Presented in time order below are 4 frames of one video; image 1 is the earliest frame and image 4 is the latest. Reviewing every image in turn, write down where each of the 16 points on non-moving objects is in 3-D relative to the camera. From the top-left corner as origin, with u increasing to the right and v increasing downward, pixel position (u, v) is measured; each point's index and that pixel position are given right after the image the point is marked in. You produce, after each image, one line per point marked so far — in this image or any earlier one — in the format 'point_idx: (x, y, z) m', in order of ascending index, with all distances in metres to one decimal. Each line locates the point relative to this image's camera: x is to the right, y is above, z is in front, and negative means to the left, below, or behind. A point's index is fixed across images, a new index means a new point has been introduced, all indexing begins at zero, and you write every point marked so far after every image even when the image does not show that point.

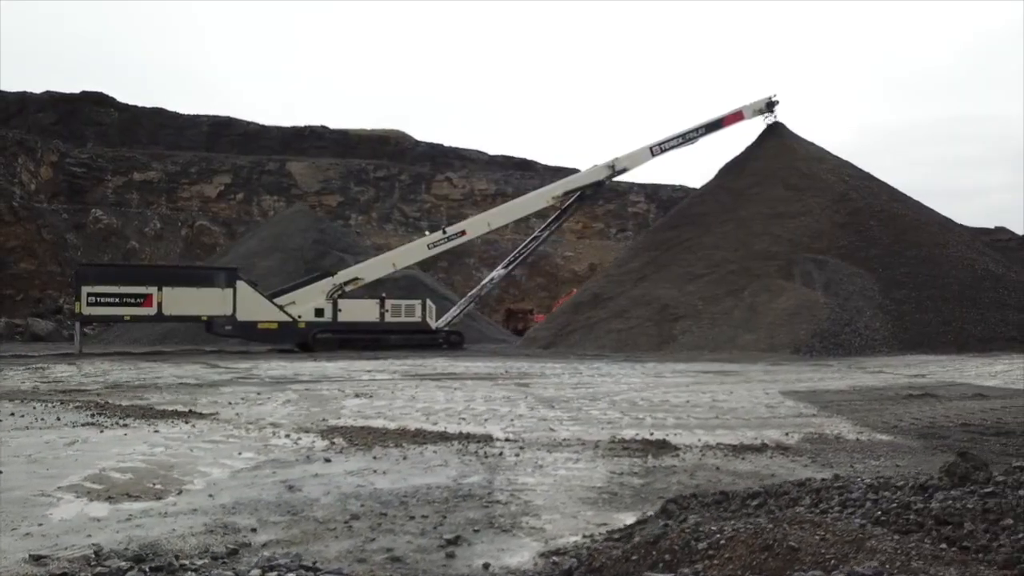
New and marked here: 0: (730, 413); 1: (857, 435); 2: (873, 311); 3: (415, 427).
0: (+1.6, -0.9, +6.3) m
1: (+2.2, -0.9, +5.4) m
2: (+8.2, -0.5, +19.5) m
3: (-0.6, -0.8, +5.0) m
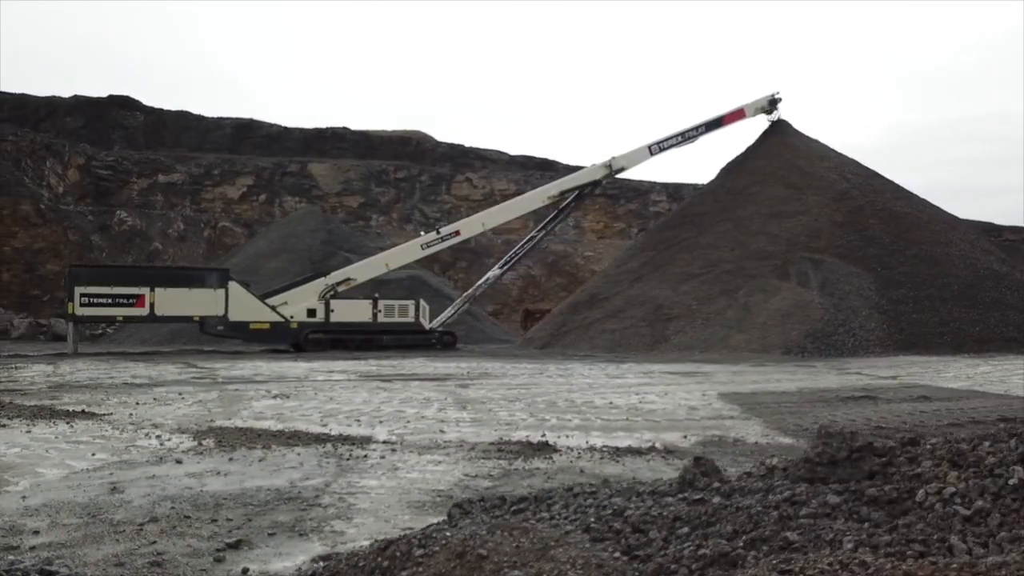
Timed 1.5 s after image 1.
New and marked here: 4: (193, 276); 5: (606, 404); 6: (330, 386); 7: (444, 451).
0: (+1.0, -0.9, +6.2) m
1: (+1.5, -0.9, +5.3) m
2: (+8.0, -0.5, +19.3) m
3: (-1.2, -0.8, +5.0) m
4: (-6.4, +0.2, +17.5) m
5: (+0.7, -0.9, +6.7) m
6: (-1.6, -0.9, +8.0) m
7: (-0.4, -0.9, +4.6) m
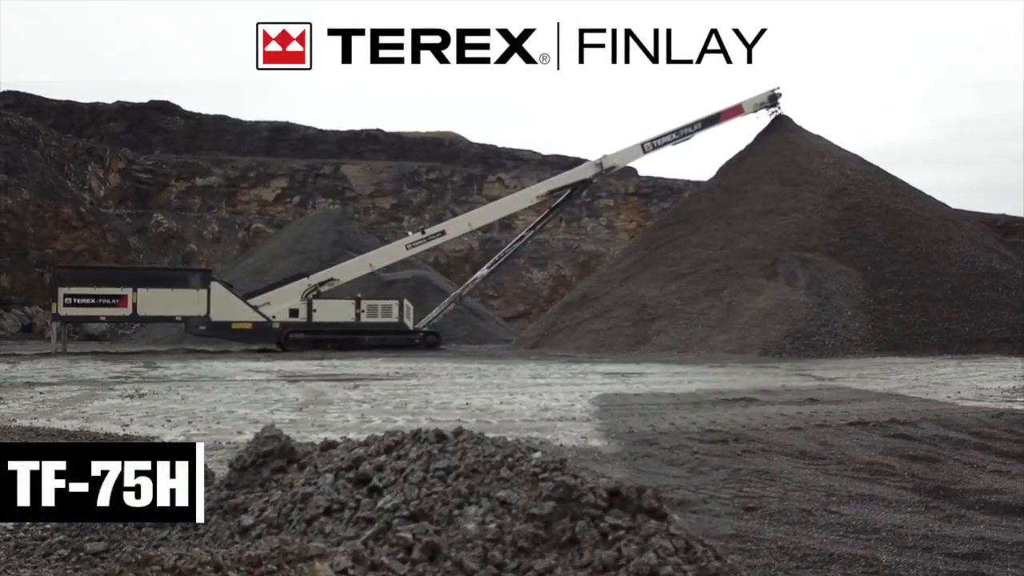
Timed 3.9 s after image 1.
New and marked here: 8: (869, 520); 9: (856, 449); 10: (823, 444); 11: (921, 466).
0: (-0.2, -0.9, +6.1) m
1: (+0.4, -0.9, +5.2) m
2: (+7.5, -0.5, +18.8) m
3: (-2.4, -0.8, +5.0) m
4: (-7.0, +0.2, +17.7) m
5: (-0.4, -0.9, +6.6) m
6: (-2.7, -0.9, +8.0) m
7: (-1.6, -0.9, +4.5) m
8: (+1.3, -0.9, +3.2) m
9: (+1.9, -0.9, +4.8) m
10: (+1.8, -0.9, +5.0) m
11: (+2.0, -0.9, +4.2) m
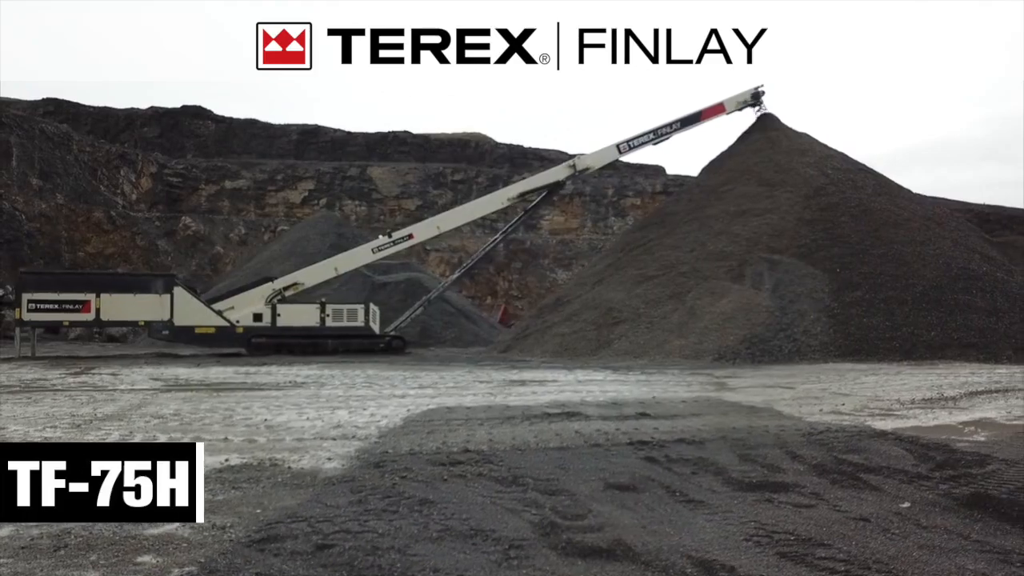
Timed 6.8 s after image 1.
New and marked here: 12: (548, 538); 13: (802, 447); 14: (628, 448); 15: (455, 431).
0: (-1.6, -1.0, +5.9) m
1: (-1.1, -1.0, +5.0) m
2: (+6.5, -0.6, +18.3) m
3: (-3.9, -0.9, +4.9) m
4: (-8.0, +0.1, +17.9) m
5: (-1.9, -1.0, +6.4) m
6: (-4.1, -1.0, +8.0) m
7: (-3.1, -1.0, +4.5) m
8: (-0.3, -0.9, +3.0) m
9: (+0.4, -1.0, +4.6) m
10: (+0.3, -1.0, +4.8) m
11: (+0.4, -1.0, +4.0) m
12: (+0.1, -0.9, +3.2) m
13: (+1.9, -1.0, +5.5) m
14: (+0.8, -1.0, +5.4) m
15: (-0.3, -1.0, +6.1) m
